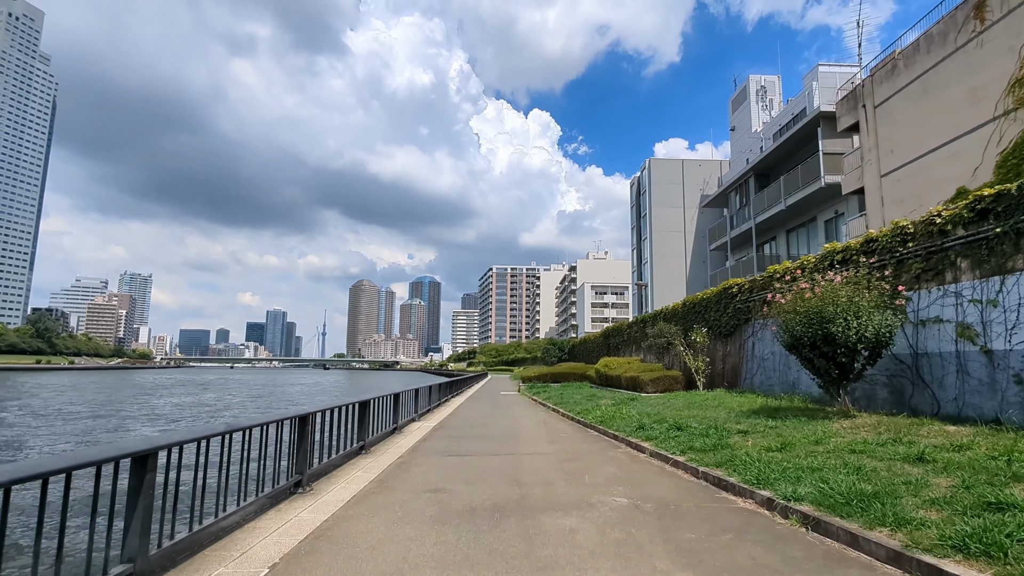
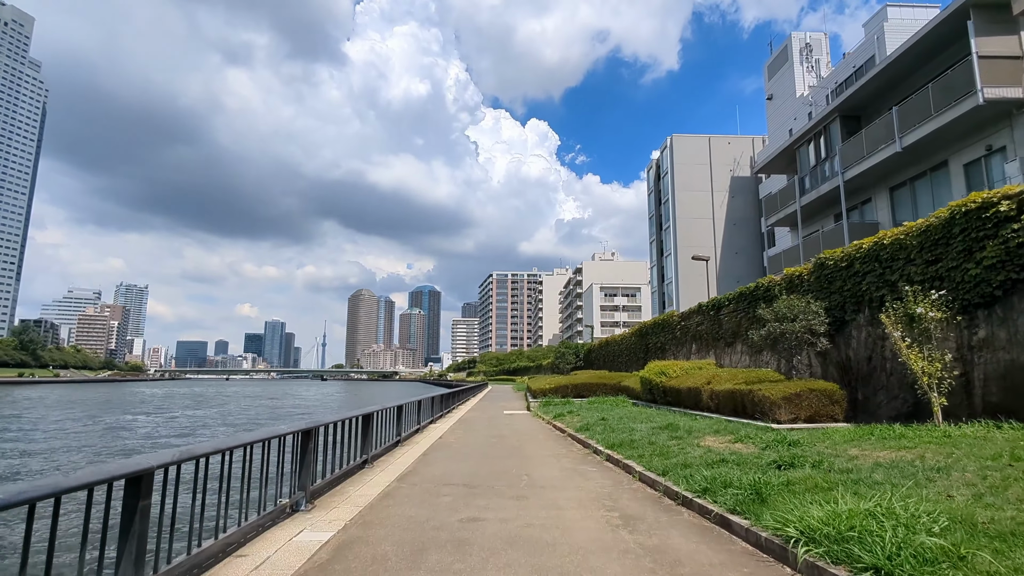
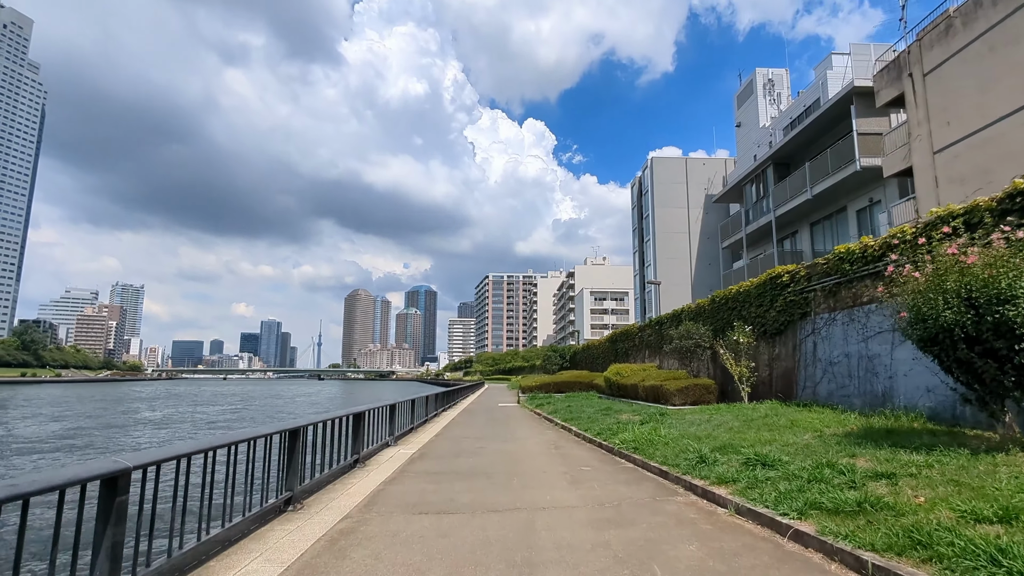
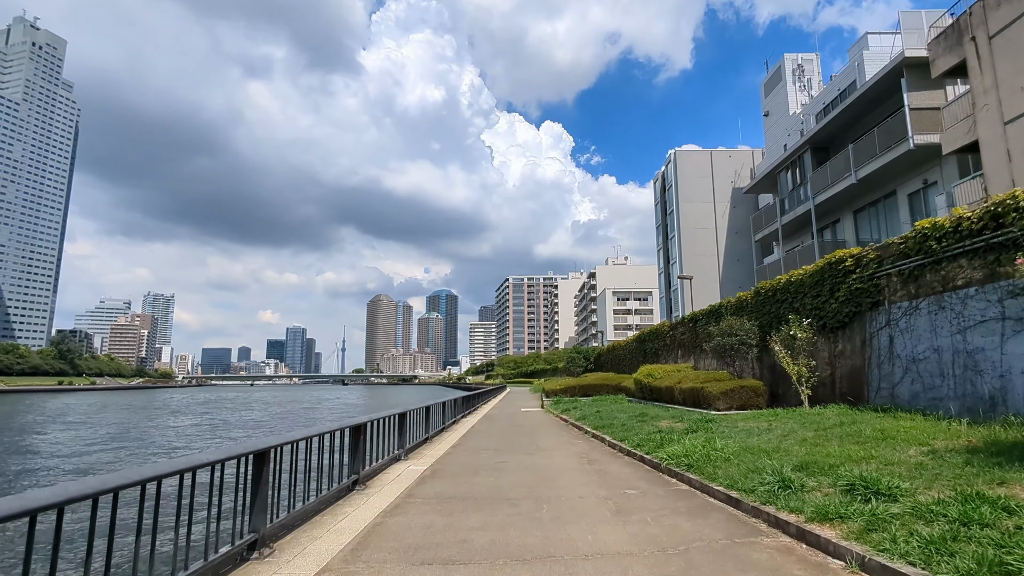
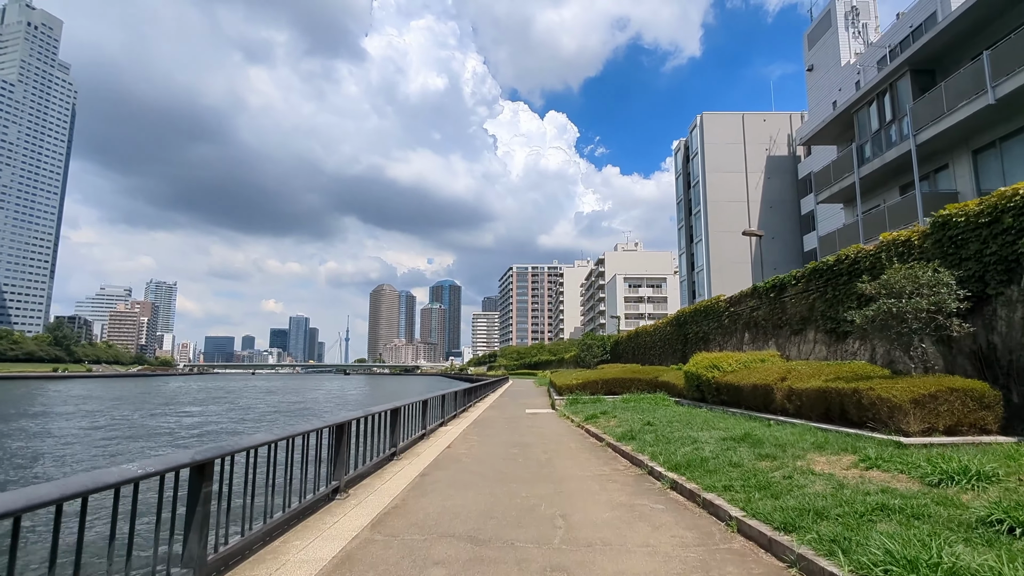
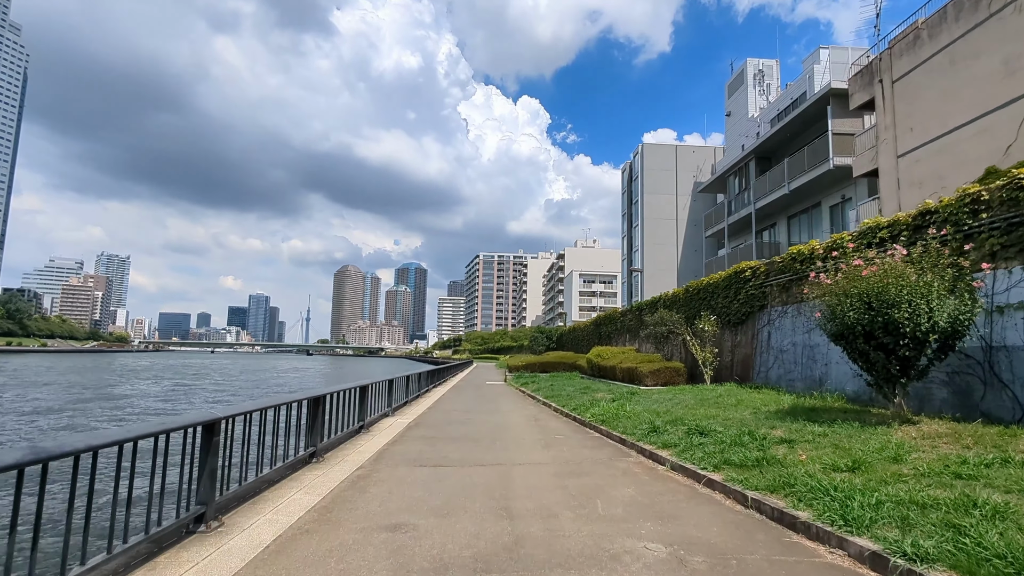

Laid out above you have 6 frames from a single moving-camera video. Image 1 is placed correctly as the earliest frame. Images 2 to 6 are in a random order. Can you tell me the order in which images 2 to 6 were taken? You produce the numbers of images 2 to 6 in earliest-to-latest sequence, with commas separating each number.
6, 3, 4, 2, 5
